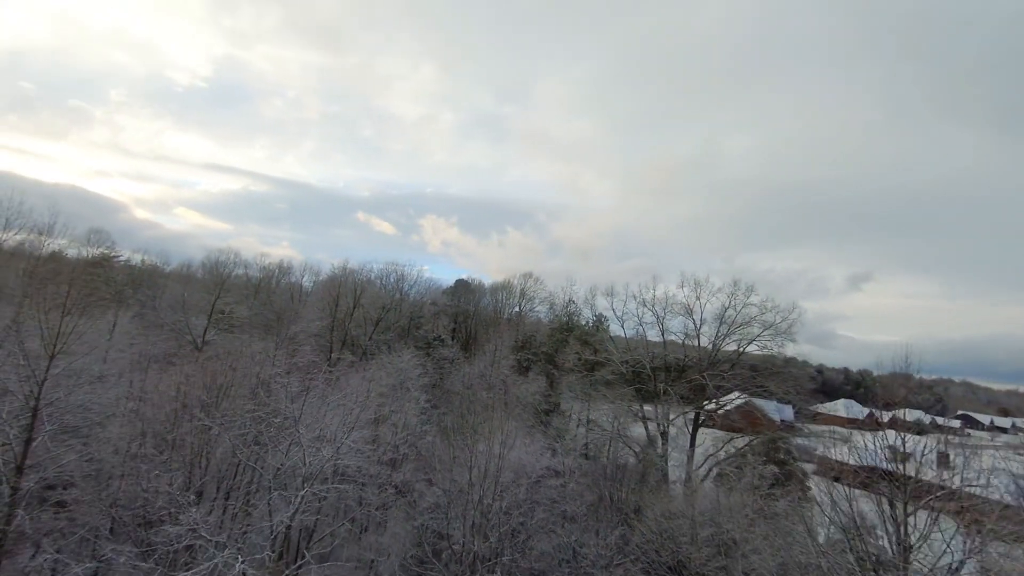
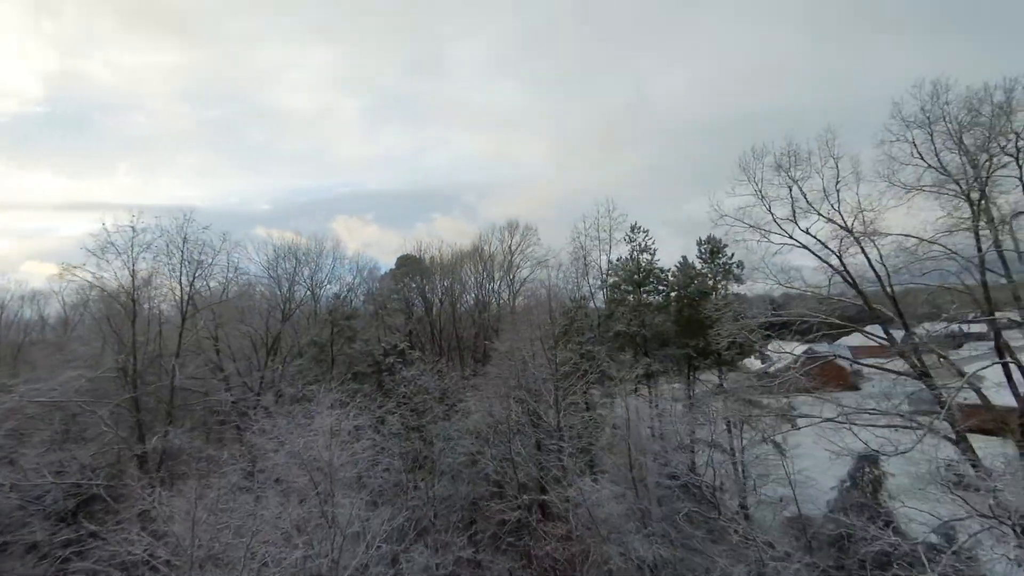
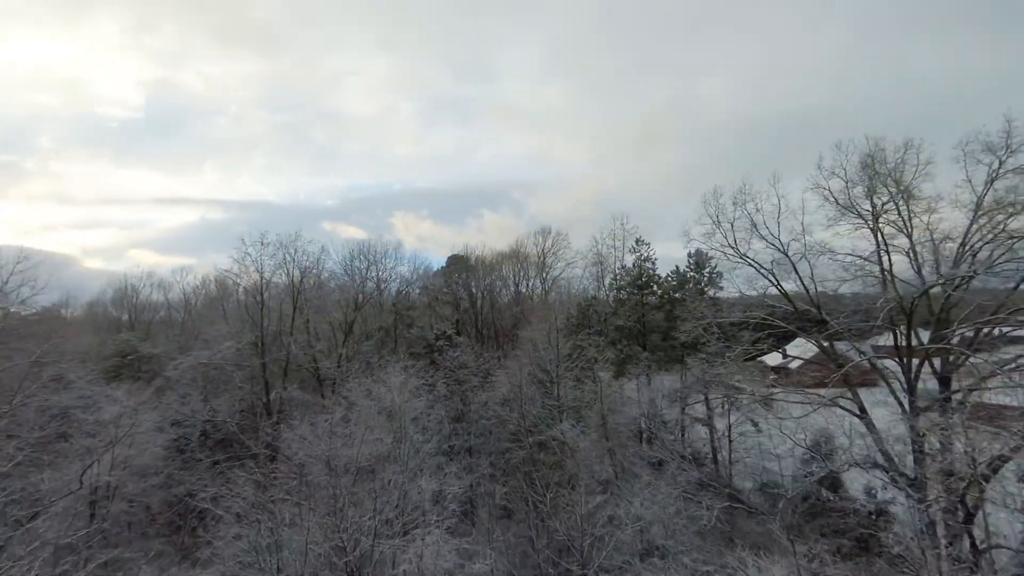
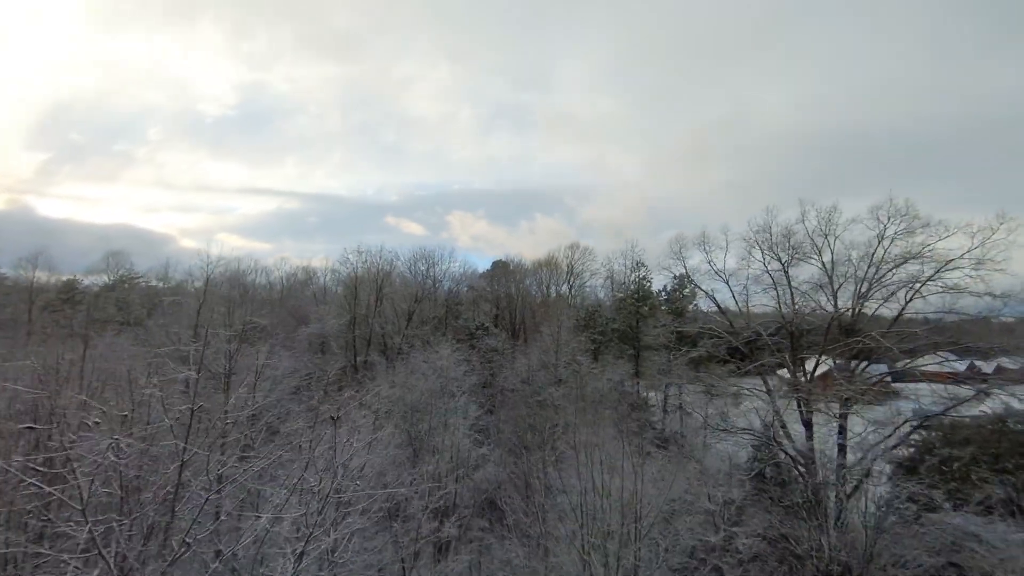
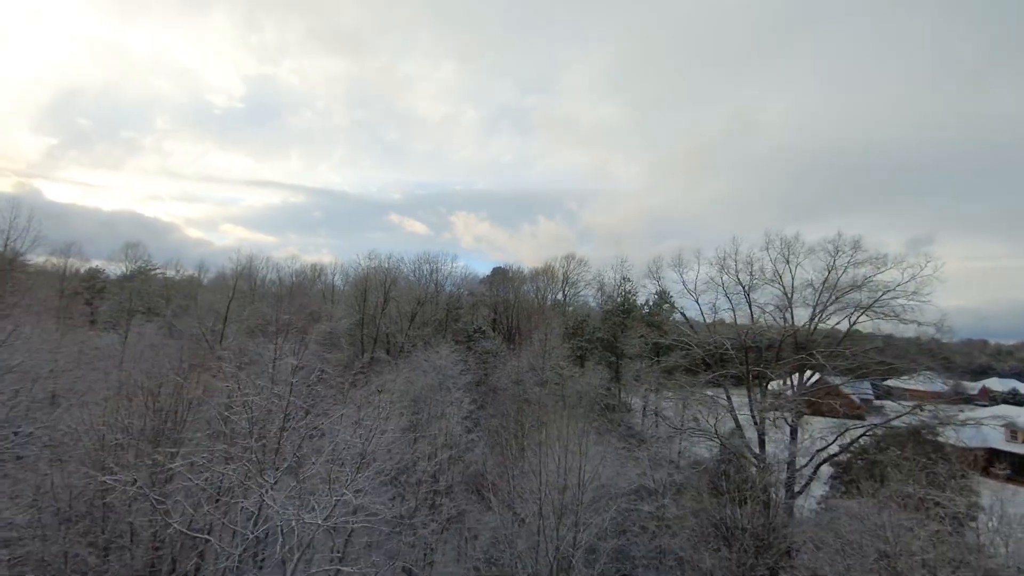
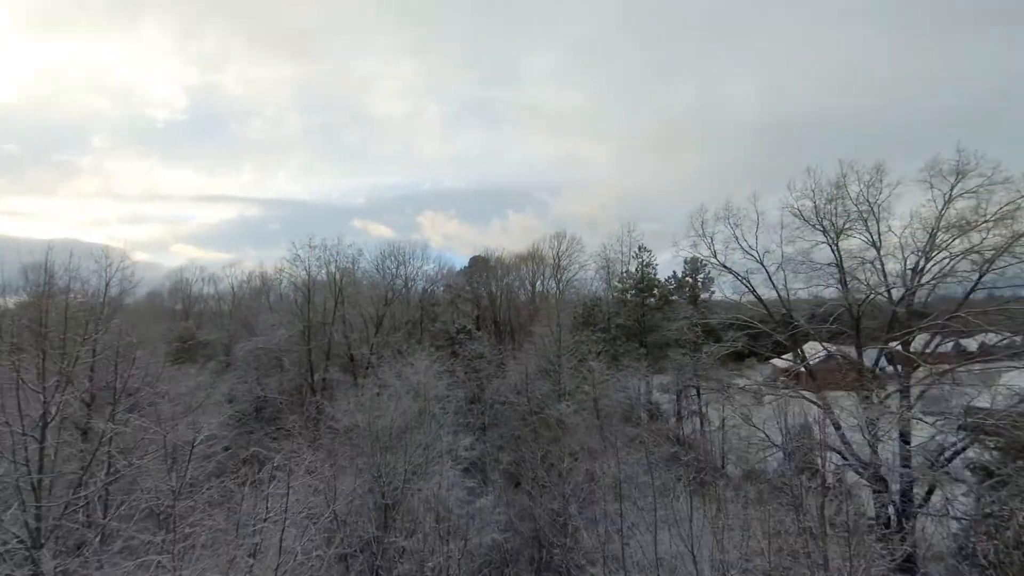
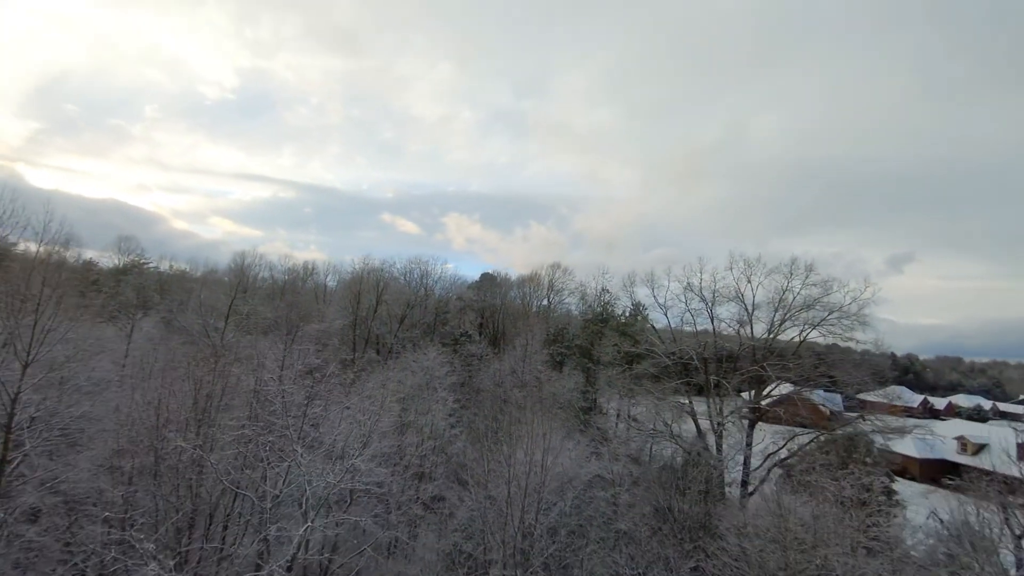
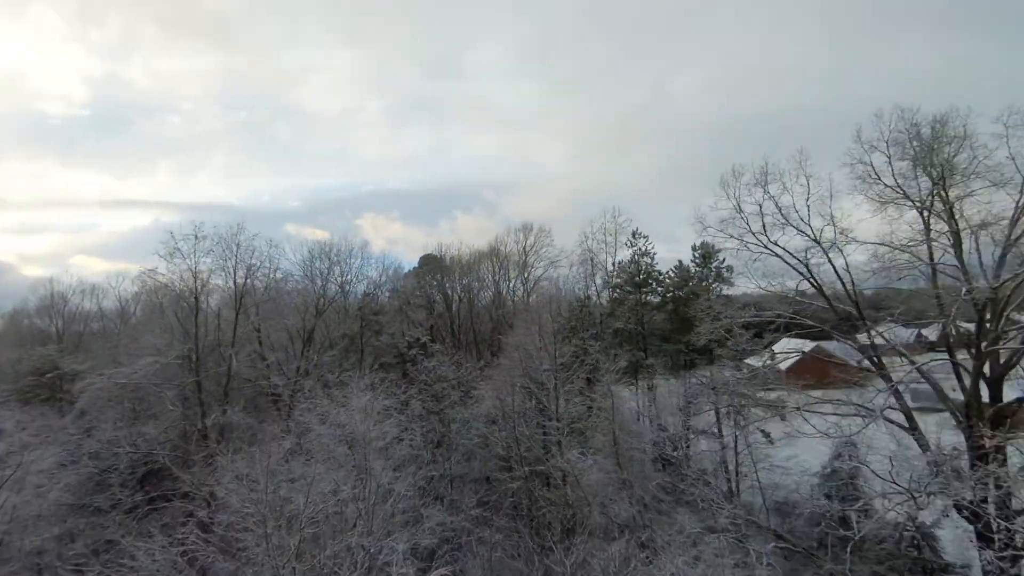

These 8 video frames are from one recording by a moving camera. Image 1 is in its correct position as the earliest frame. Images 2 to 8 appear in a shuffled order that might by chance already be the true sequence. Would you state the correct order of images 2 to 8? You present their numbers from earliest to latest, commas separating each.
7, 5, 4, 6, 3, 8, 2
